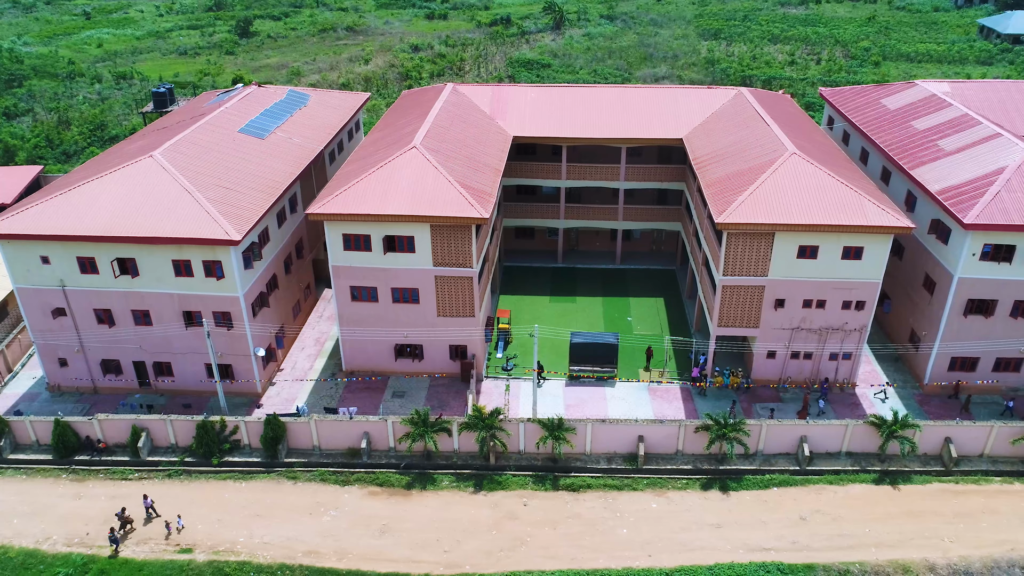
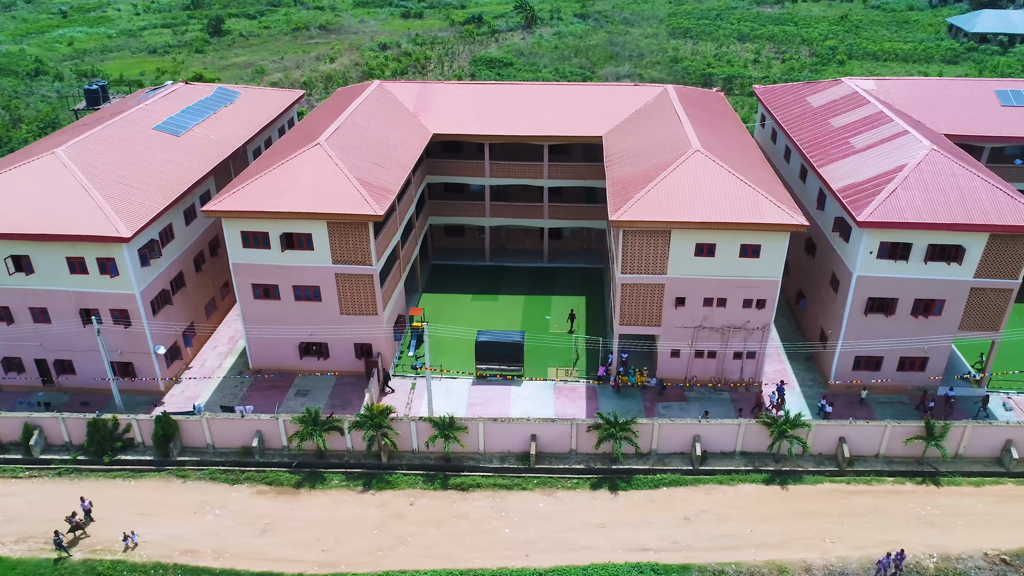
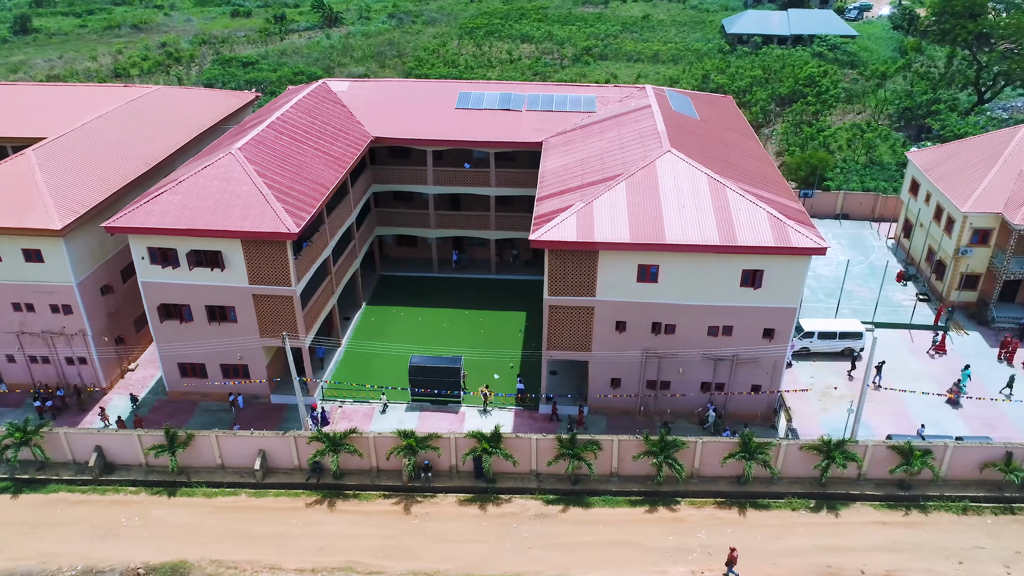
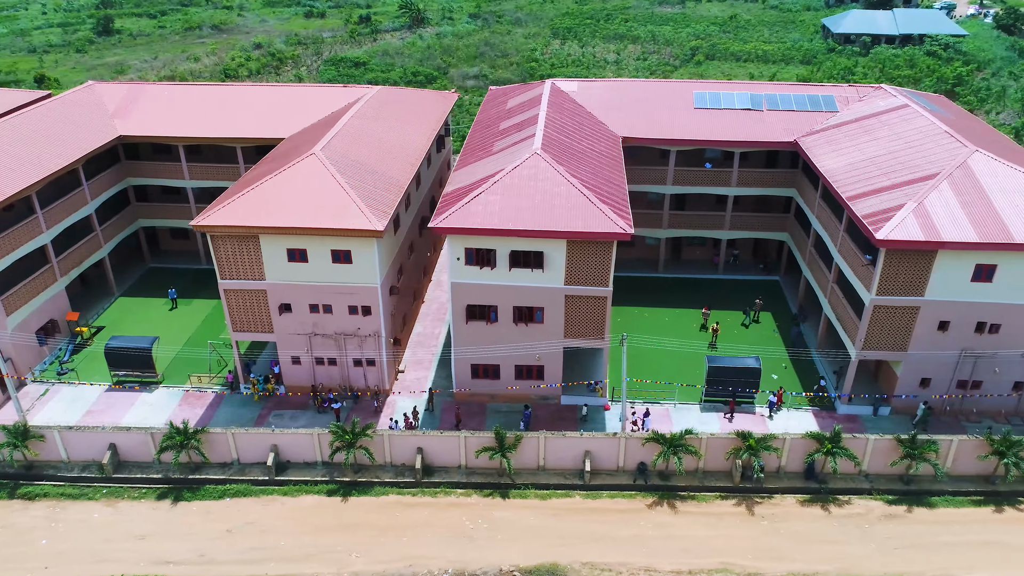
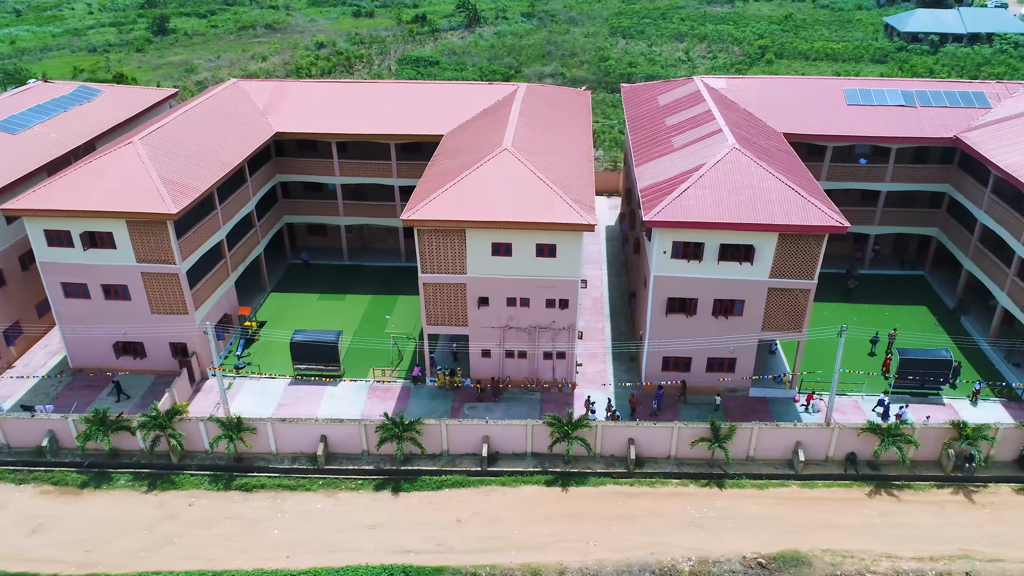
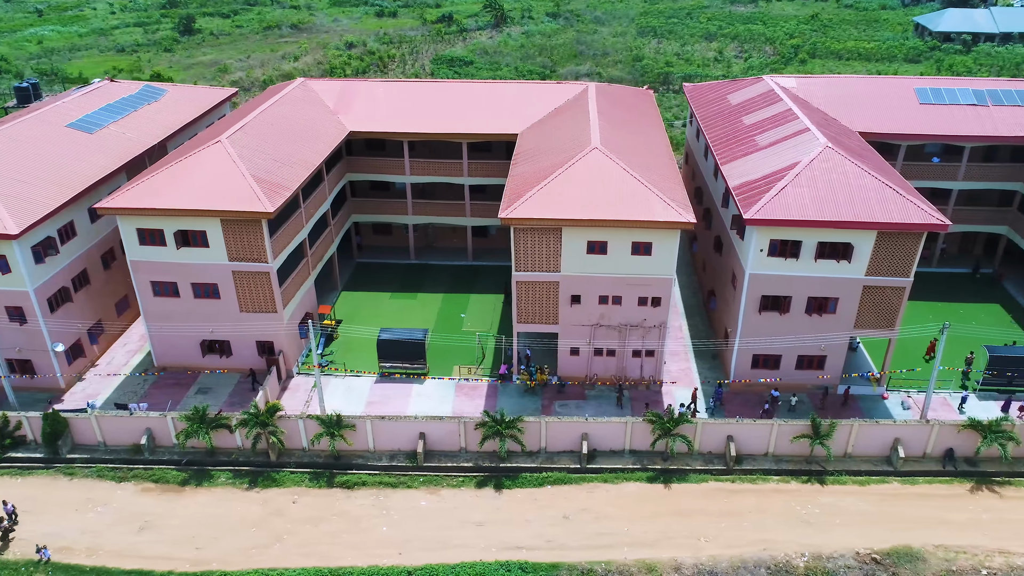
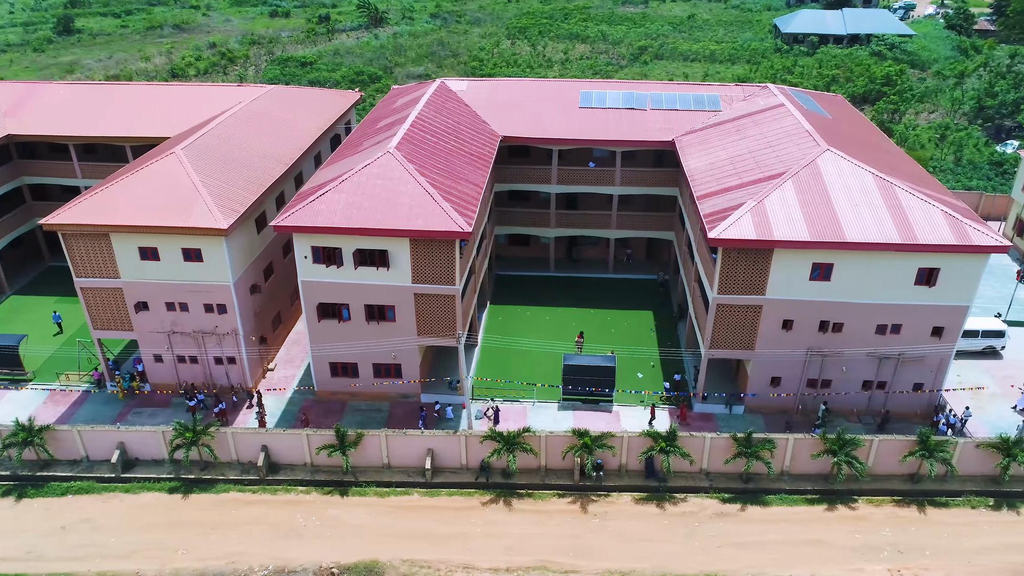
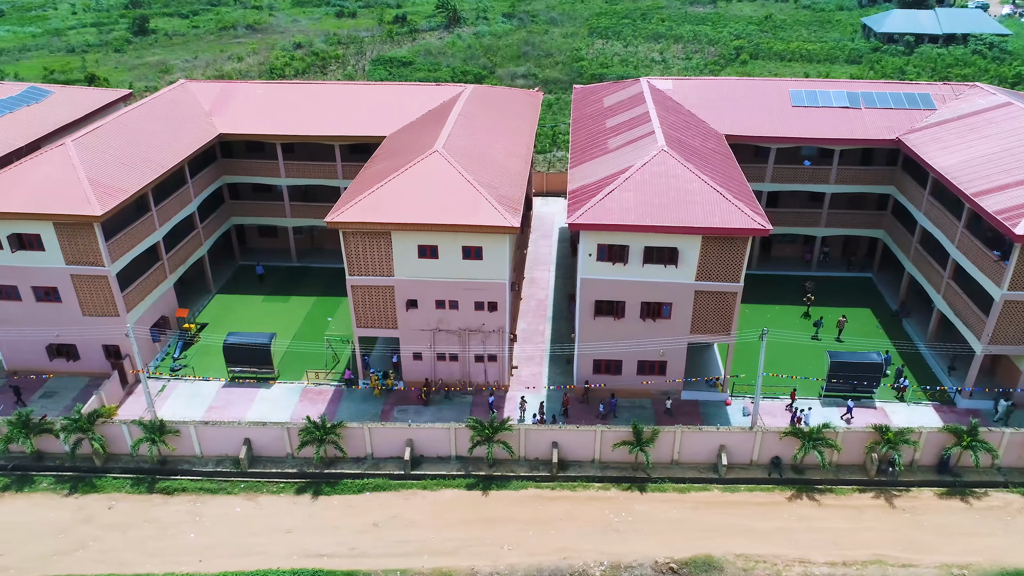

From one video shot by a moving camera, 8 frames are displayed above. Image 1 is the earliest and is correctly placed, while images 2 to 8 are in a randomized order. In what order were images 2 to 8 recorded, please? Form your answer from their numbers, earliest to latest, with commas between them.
2, 6, 5, 8, 4, 7, 3
